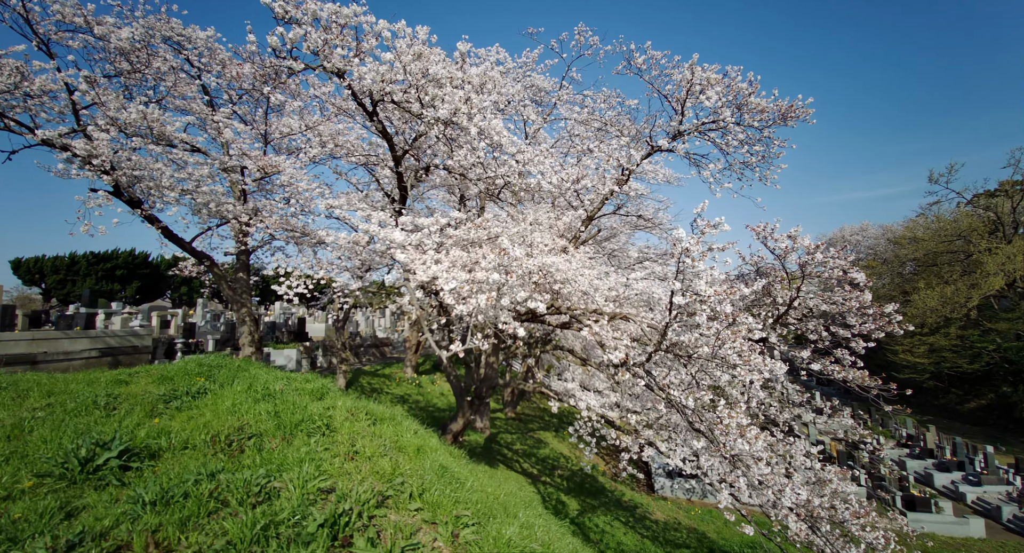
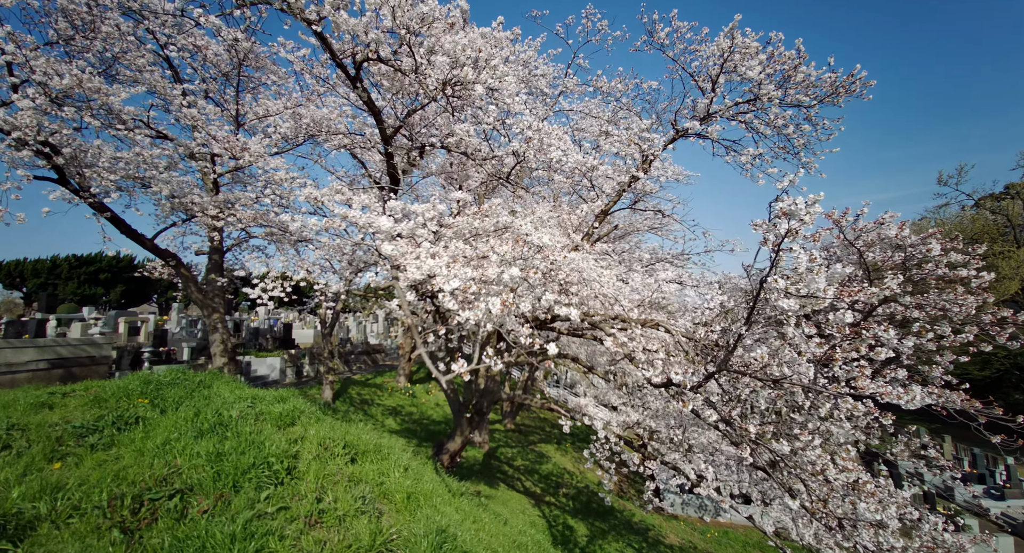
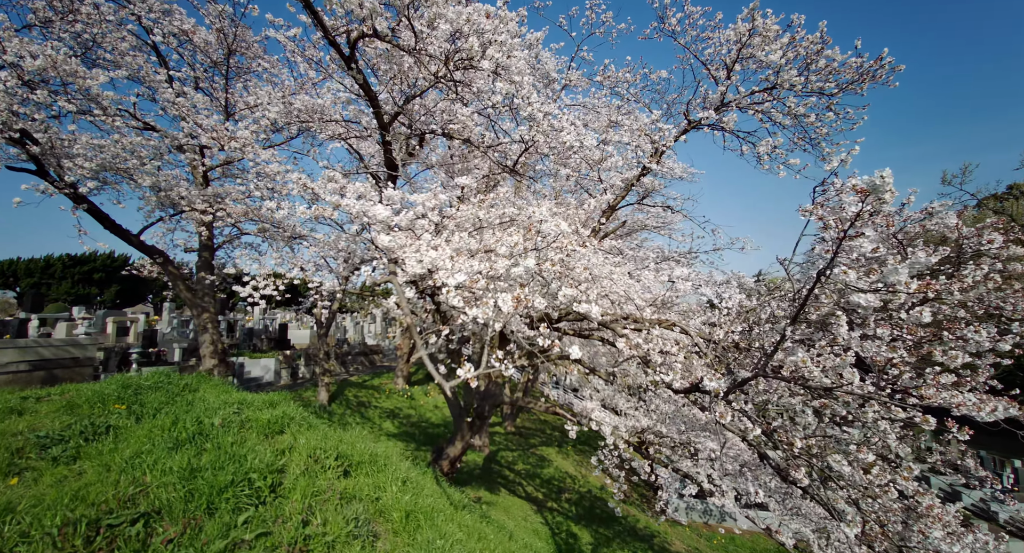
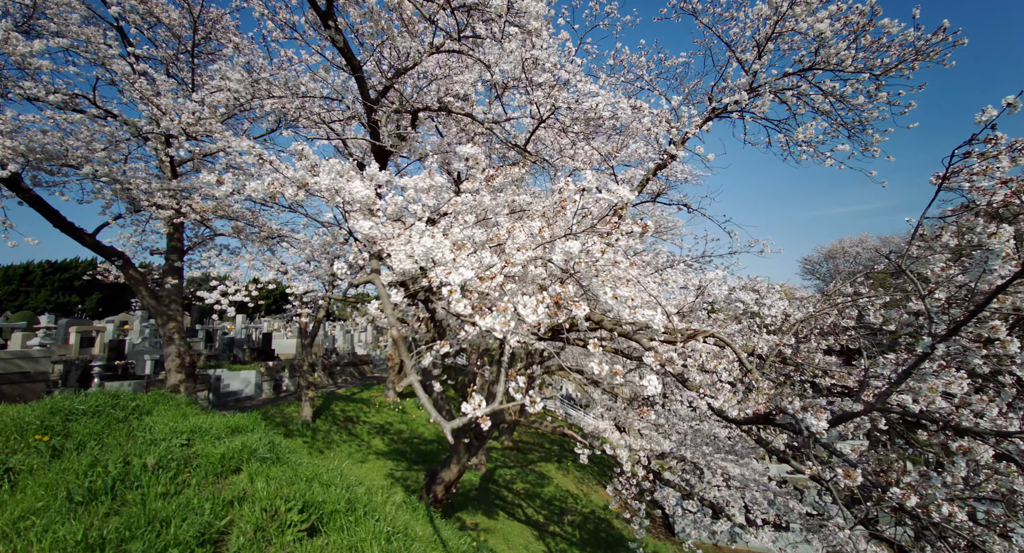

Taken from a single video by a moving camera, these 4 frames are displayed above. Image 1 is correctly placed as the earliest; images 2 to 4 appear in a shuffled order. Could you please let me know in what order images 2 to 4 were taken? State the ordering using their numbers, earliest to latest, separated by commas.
2, 3, 4
